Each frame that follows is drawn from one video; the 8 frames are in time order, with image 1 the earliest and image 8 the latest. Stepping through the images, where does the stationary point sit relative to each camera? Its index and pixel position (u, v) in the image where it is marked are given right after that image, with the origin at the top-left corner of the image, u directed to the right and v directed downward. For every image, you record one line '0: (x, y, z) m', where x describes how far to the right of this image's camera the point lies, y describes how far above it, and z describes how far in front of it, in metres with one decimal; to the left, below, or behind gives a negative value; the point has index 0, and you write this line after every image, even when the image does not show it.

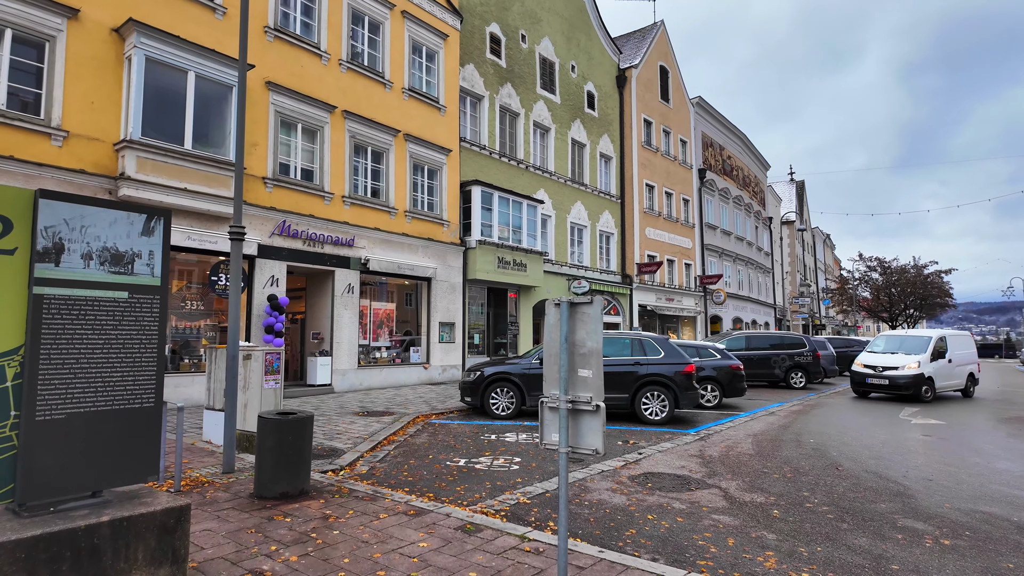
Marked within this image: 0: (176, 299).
0: (-6.9, -0.3, +12.1) m
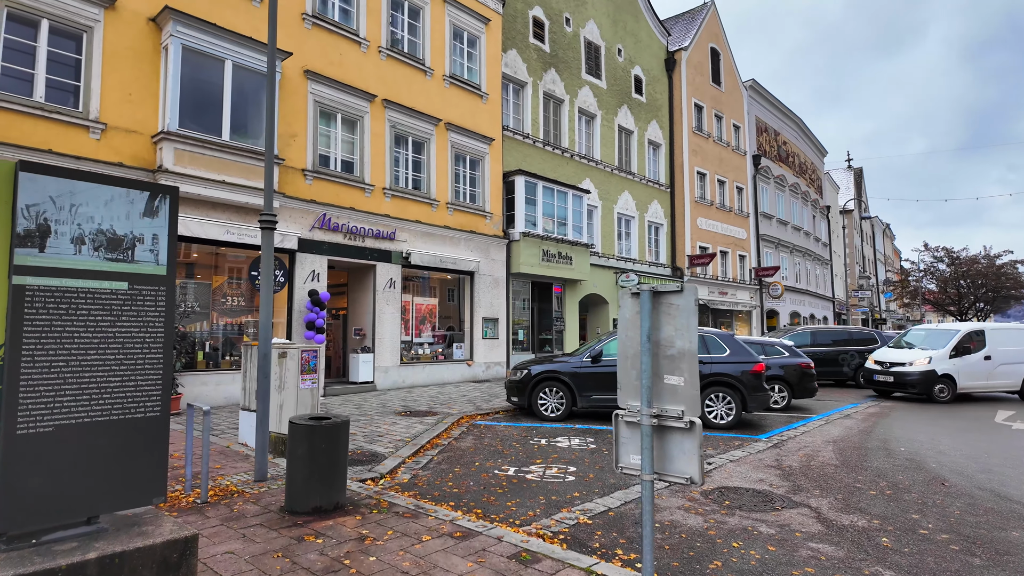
0: (-5.9, -0.2, +11.8) m
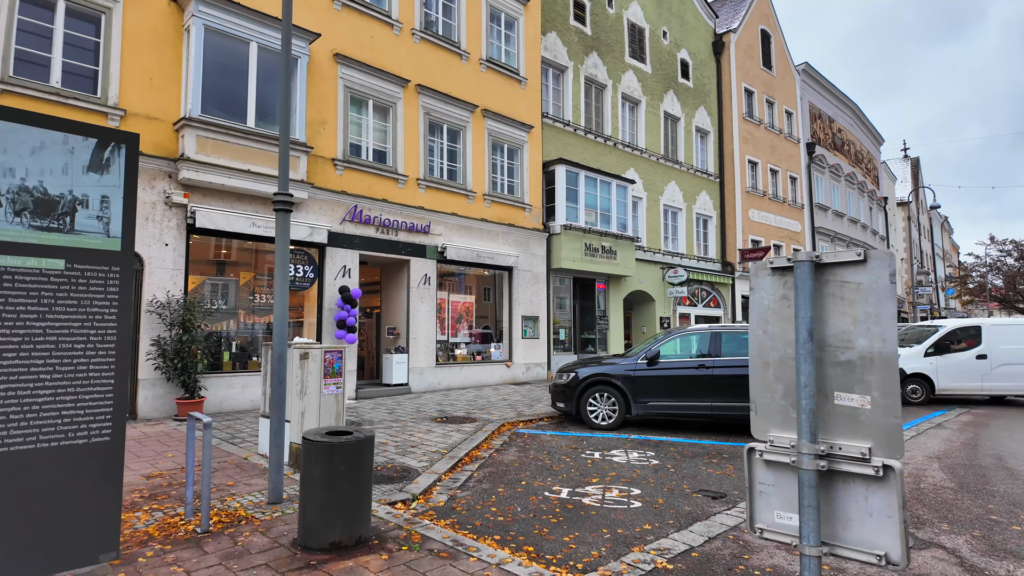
0: (-5.1, -0.1, +11.2) m
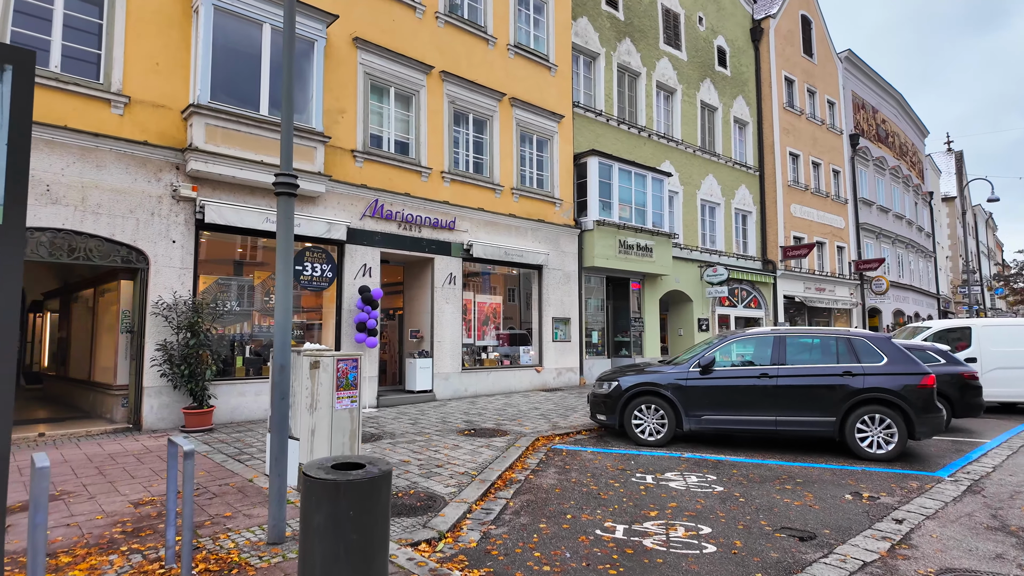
0: (-4.5, -0.1, +10.4) m
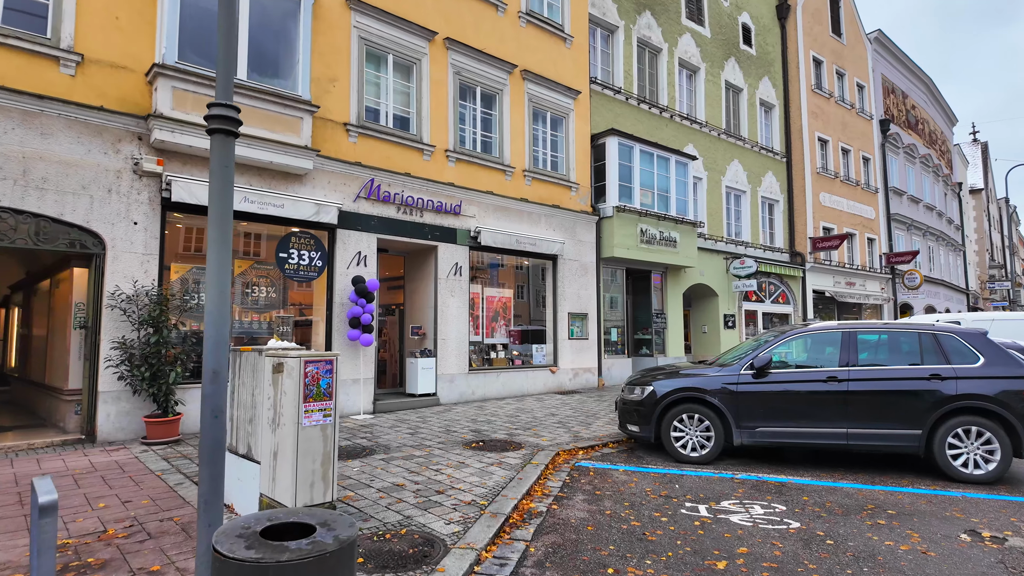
0: (-4.3, +0.1, +9.2) m
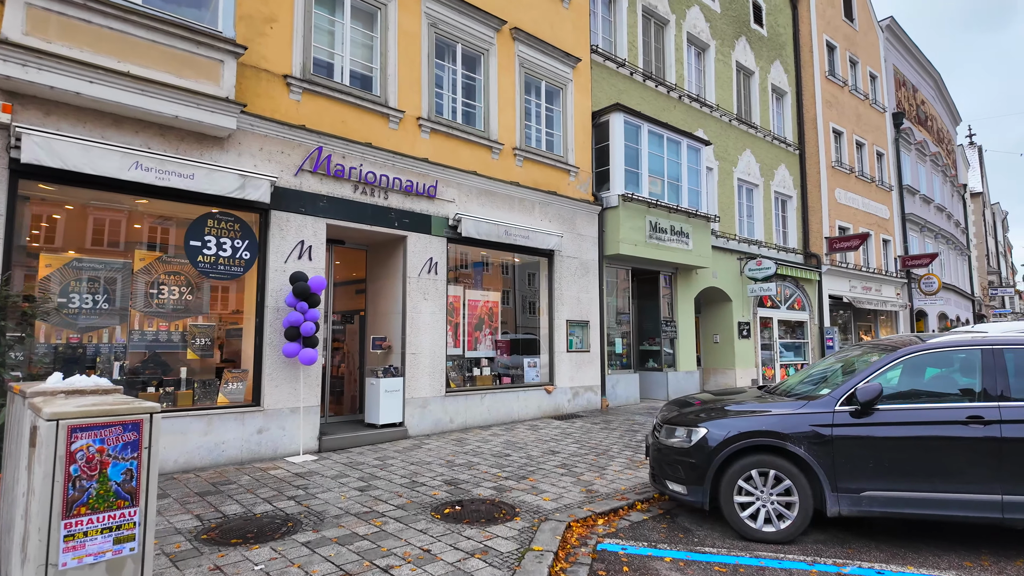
0: (-4.4, +0.1, +6.8) m
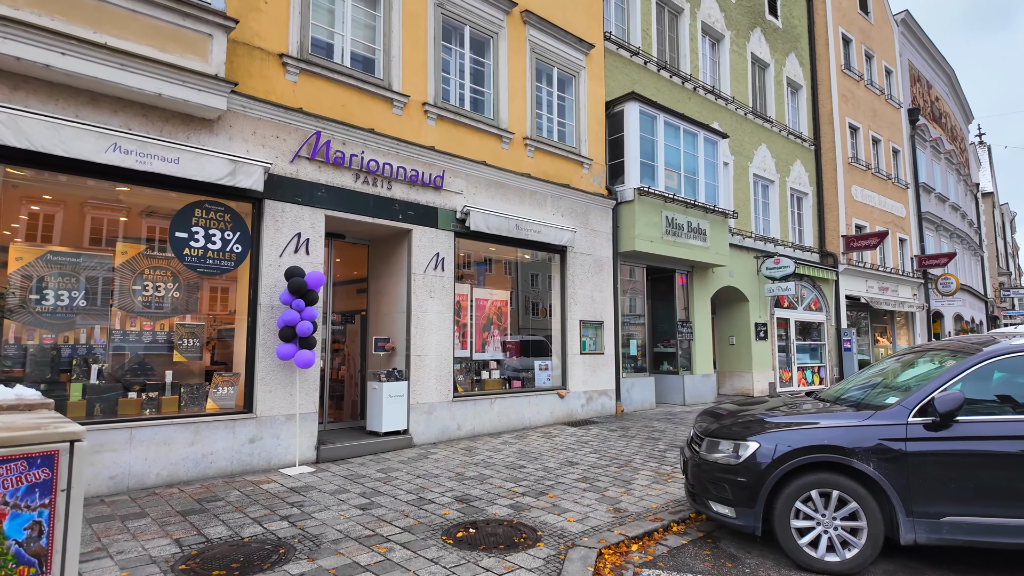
0: (-4.2, +0.1, +6.2) m
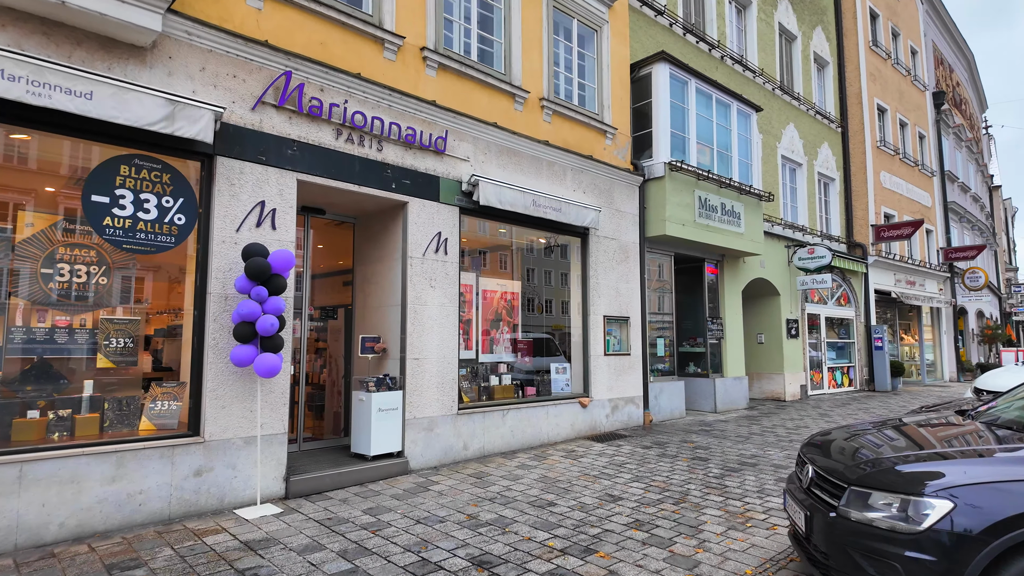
0: (-4.0, +0.3, +4.6) m
